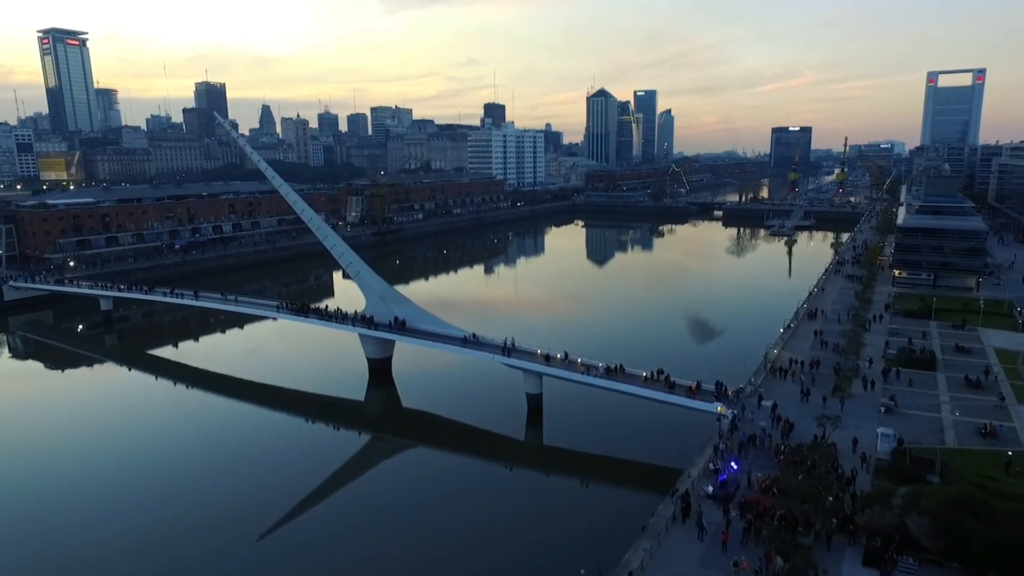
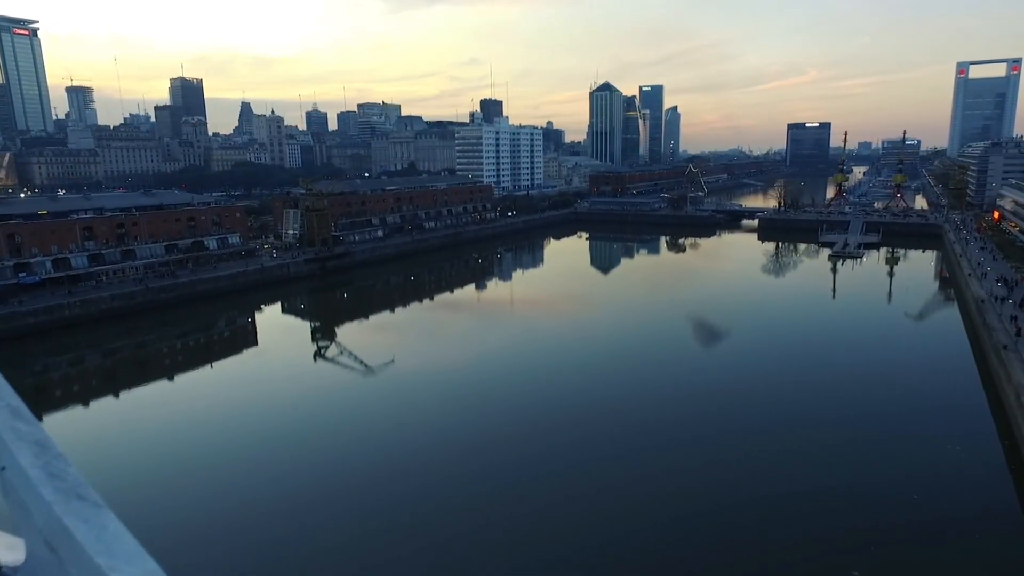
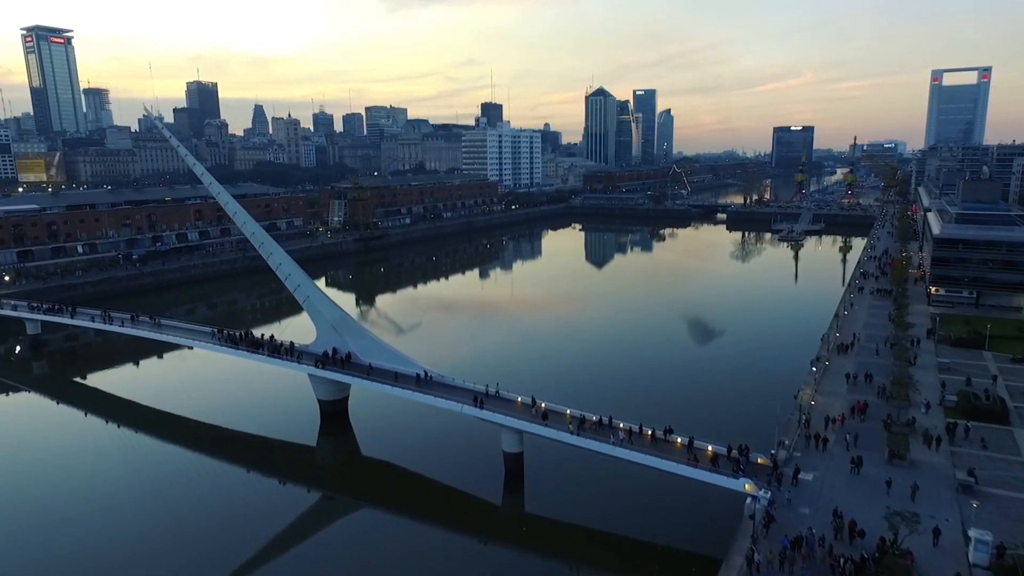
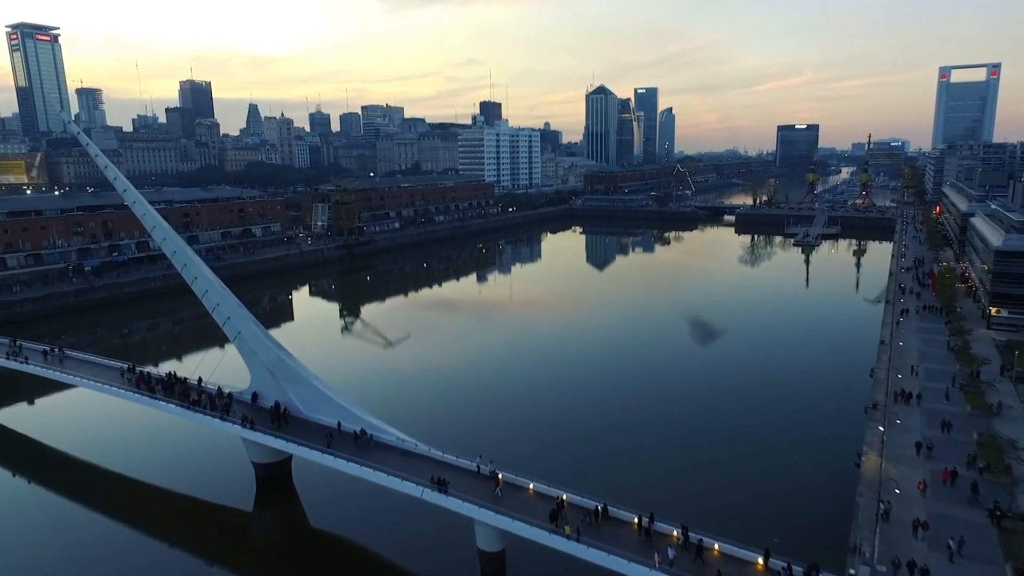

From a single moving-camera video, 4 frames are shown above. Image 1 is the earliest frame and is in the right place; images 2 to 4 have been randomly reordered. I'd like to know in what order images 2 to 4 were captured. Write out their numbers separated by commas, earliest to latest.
3, 4, 2
